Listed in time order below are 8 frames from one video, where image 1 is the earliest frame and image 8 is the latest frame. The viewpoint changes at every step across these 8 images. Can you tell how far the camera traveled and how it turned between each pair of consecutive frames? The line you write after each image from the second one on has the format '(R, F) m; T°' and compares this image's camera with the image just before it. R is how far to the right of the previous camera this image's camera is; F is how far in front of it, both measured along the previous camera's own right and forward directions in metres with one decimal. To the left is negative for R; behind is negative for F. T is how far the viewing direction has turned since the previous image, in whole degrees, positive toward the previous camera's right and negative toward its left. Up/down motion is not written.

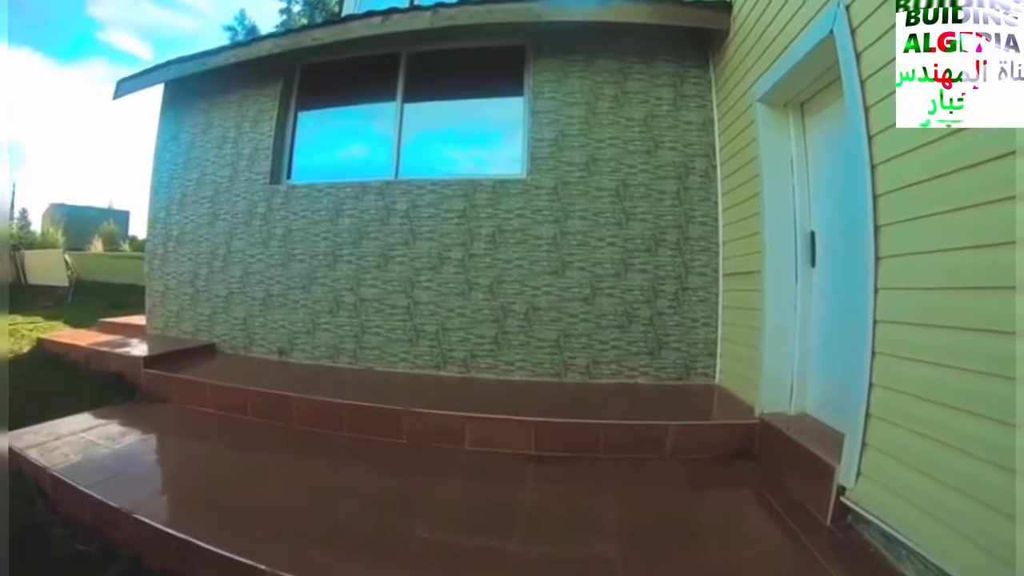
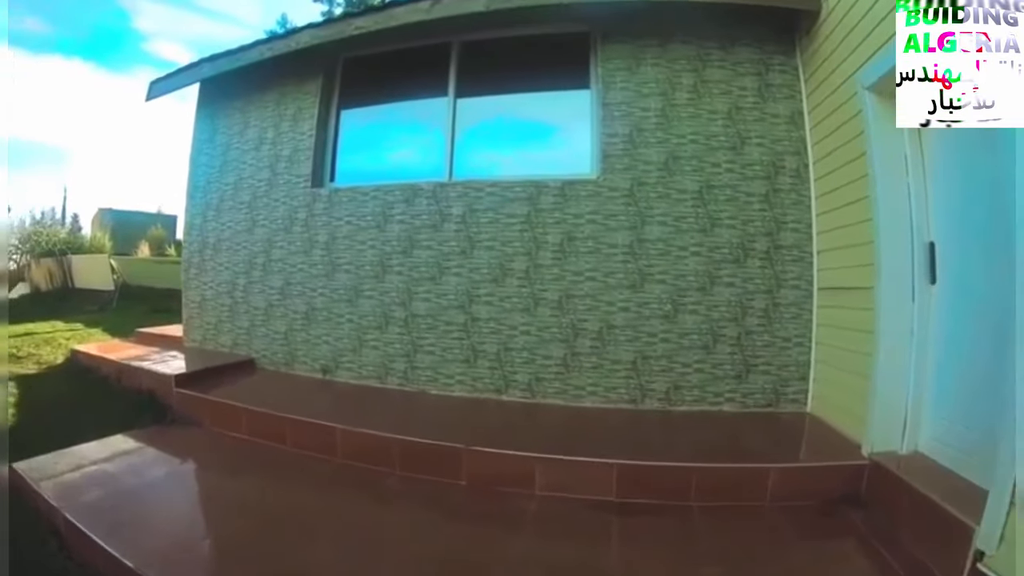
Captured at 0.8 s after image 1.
(-0.1, +0.5) m; -3°
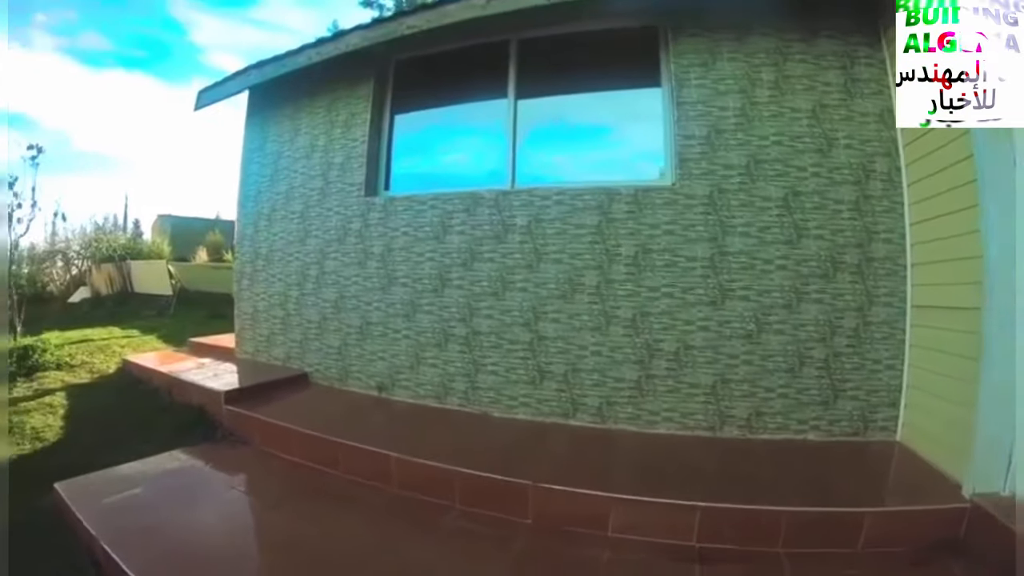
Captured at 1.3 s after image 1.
(-0.1, +0.3) m; -3°
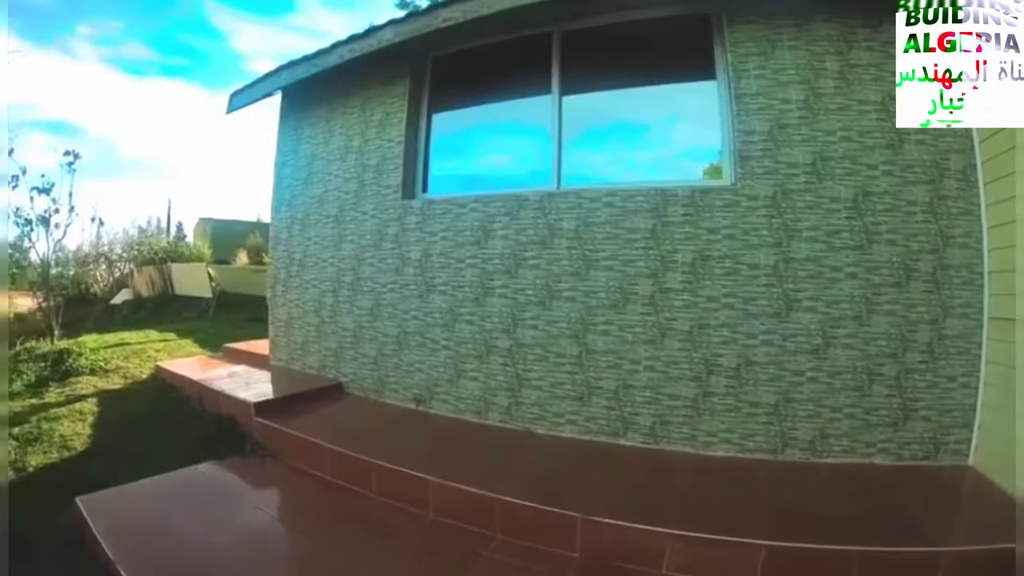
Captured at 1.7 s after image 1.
(0.0, +0.3) m; -2°
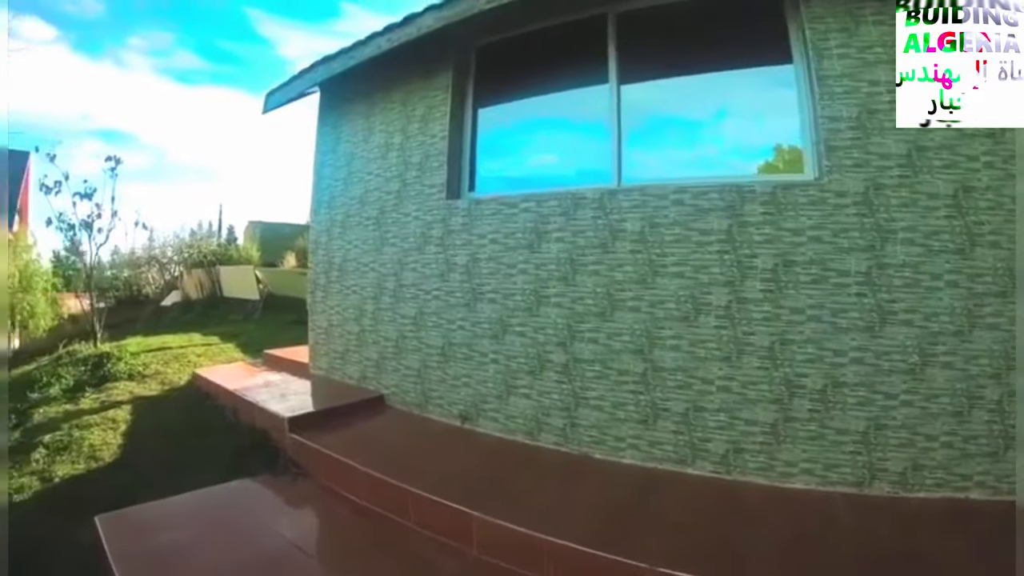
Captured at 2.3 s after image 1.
(0.0, +0.4) m; -3°
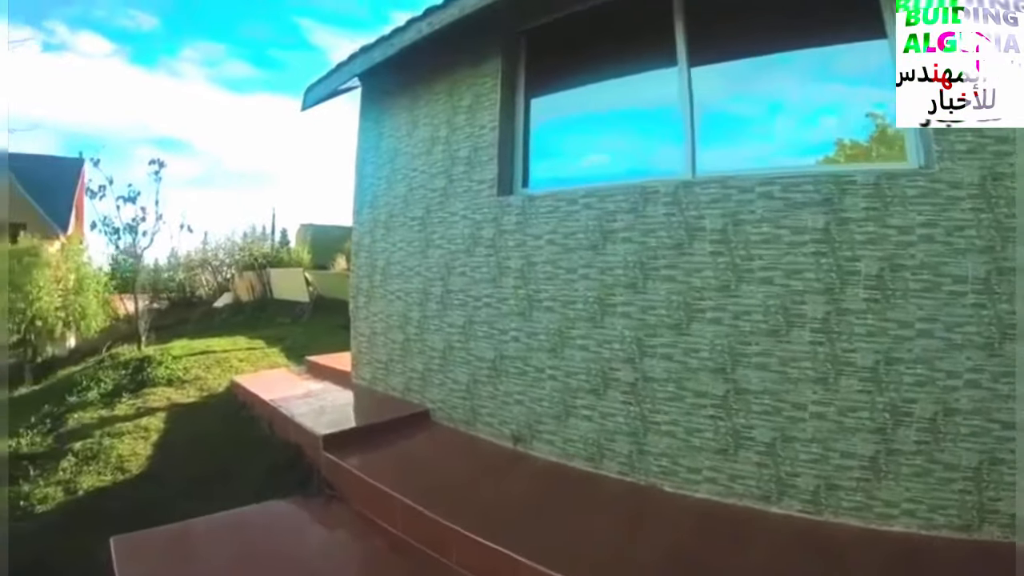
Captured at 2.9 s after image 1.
(0.0, +0.4) m; -3°
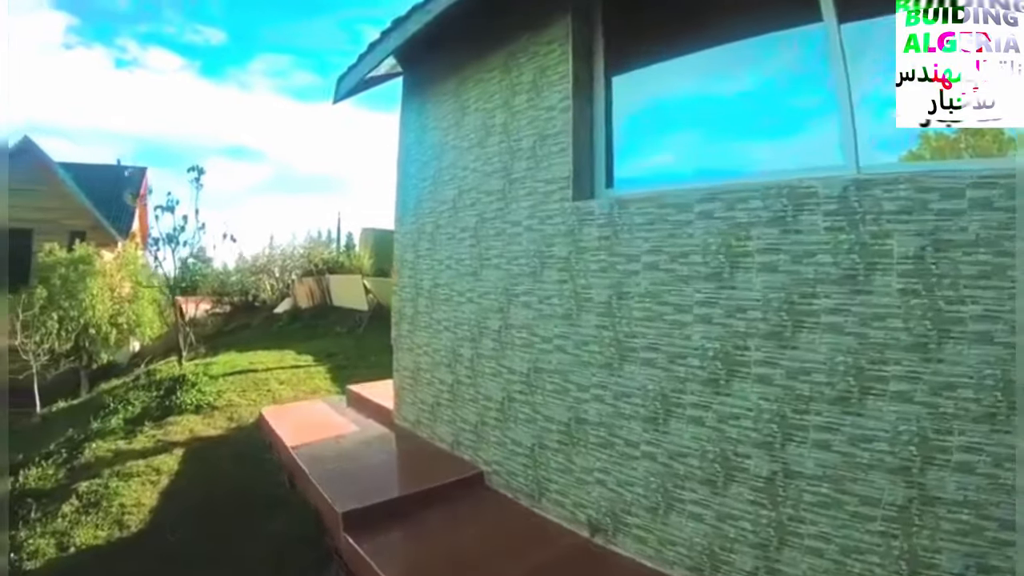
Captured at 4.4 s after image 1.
(0.0, +0.8) m; -4°
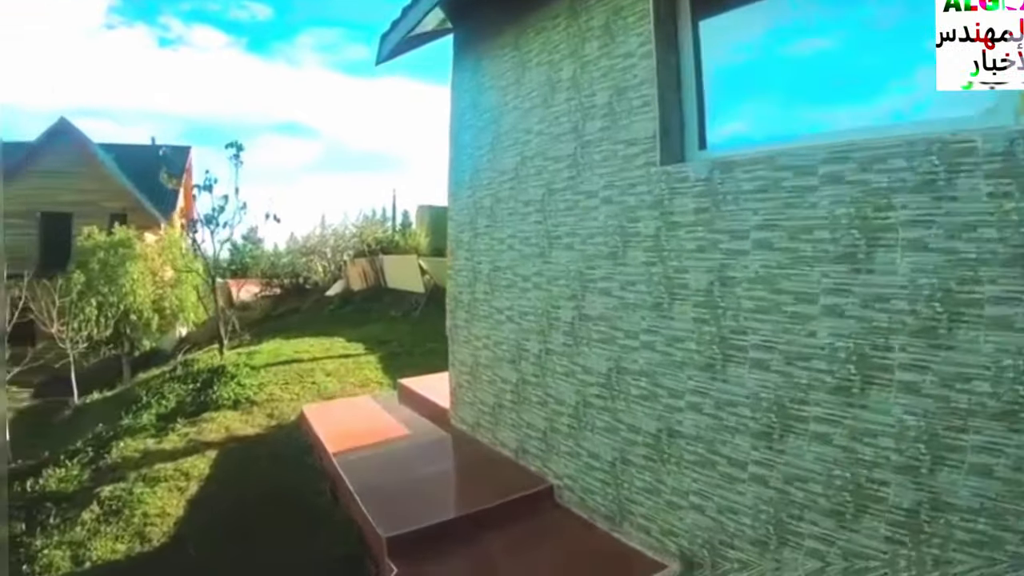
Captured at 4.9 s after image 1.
(0.0, +0.3) m; -3°
